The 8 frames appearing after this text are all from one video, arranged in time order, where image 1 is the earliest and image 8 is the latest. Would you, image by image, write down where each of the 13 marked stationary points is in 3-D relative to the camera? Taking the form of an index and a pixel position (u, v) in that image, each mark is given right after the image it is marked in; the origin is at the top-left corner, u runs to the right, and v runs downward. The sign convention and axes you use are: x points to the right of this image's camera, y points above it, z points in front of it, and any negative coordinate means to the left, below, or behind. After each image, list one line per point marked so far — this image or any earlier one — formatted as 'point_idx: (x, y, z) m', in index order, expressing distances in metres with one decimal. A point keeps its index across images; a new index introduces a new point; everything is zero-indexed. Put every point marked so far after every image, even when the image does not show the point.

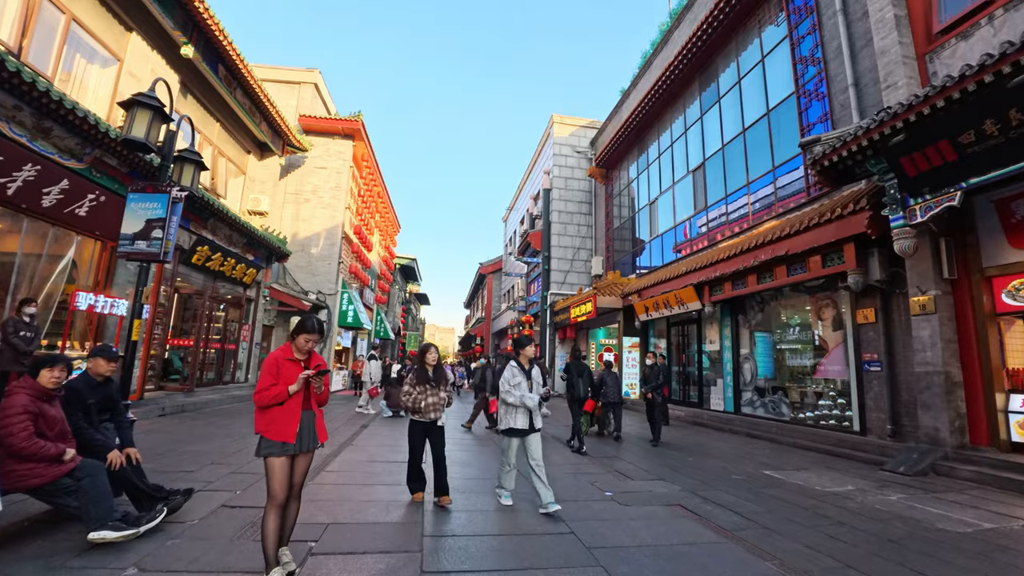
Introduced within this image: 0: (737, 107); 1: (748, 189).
0: (+5.7, +4.6, +12.1) m
1: (+5.7, +2.4, +11.5) m
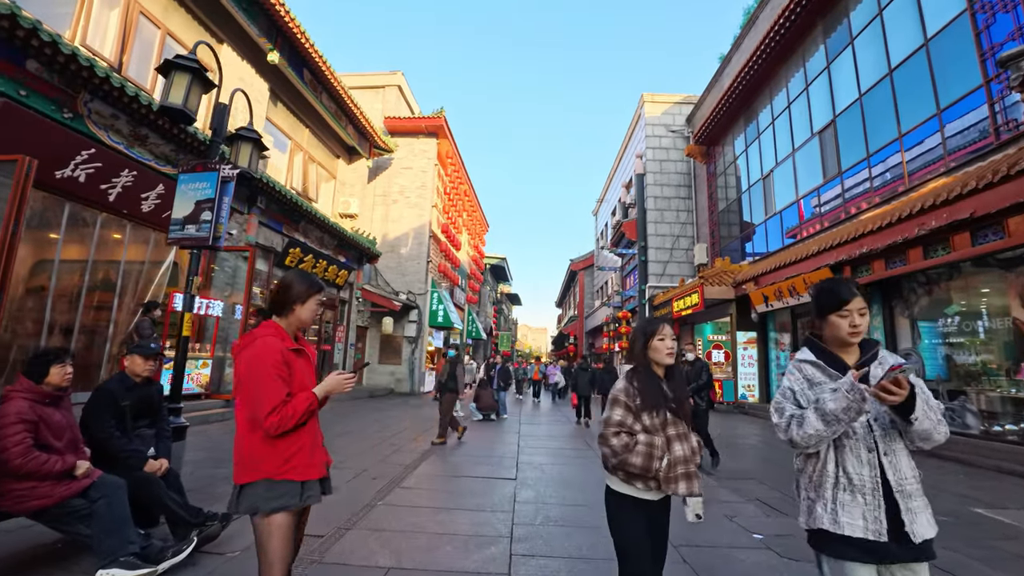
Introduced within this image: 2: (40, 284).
0: (+7.6, +5.0, +9.9) m
1: (+7.5, +2.8, +9.3) m
2: (-6.6, +0.1, +6.7) m
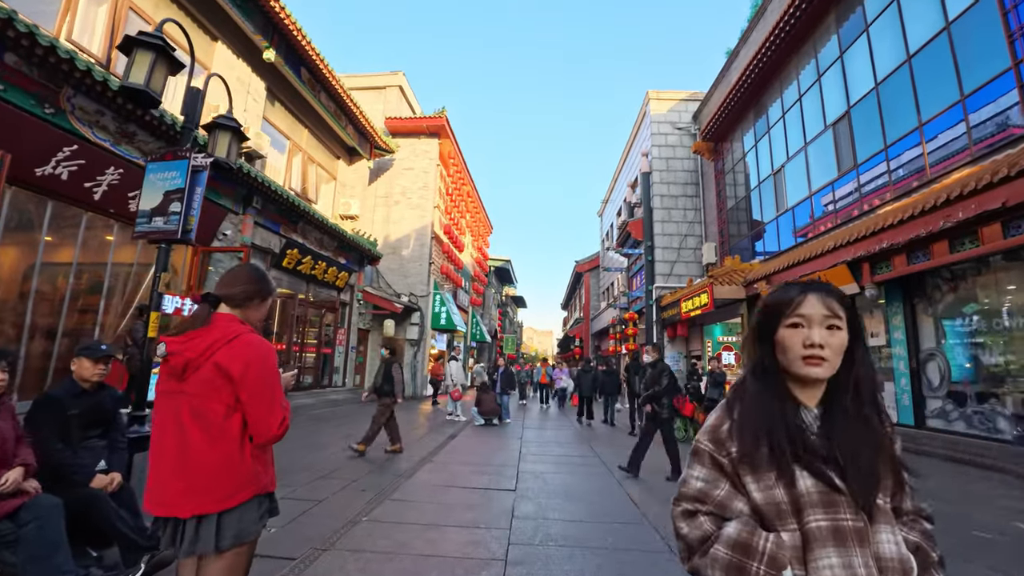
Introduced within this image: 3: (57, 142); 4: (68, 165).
0: (+7.6, +5.0, +9.4) m
1: (+7.5, +2.8, +8.9) m
2: (-6.5, 0.0, +6.4) m
3: (-5.9, +1.9, +6.2) m
4: (-6.0, +1.7, +6.5) m
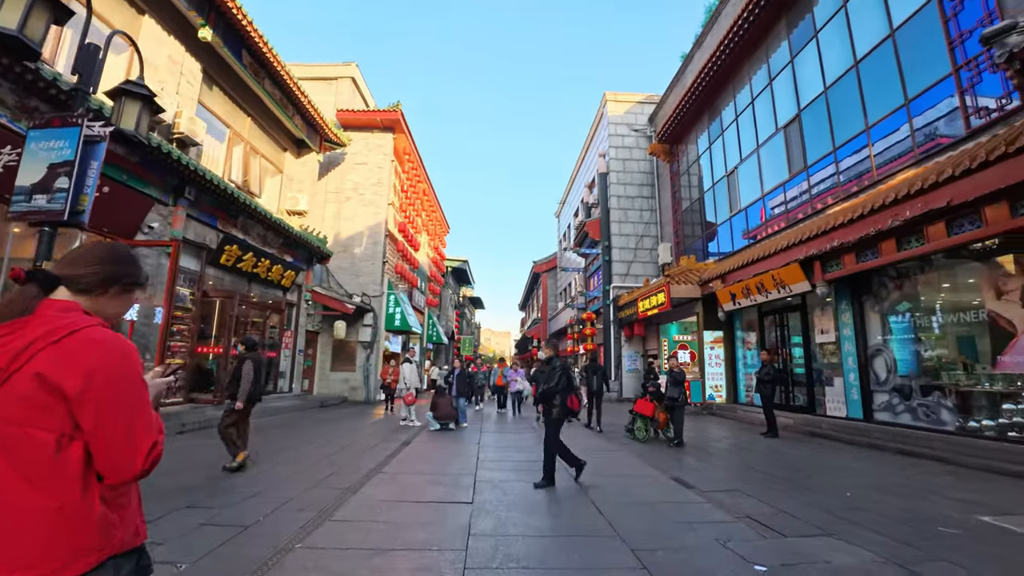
0: (+6.8, +5.1, +9.7) m
1: (+6.7, +2.9, +9.1) m
2: (-7.1, +0.1, +5.5) m
3: (-6.4, +1.9, +5.3) m
4: (-6.6, +1.7, +5.6) m
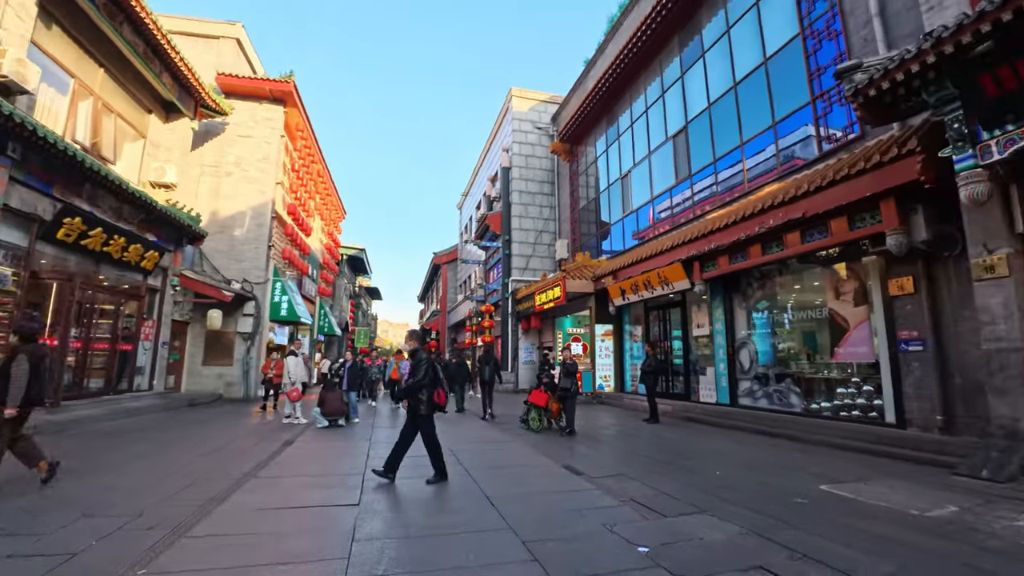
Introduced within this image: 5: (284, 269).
0: (+4.8, +5.1, +10.7) m
1: (+4.8, +2.9, +10.1) m
2: (-8.0, +0.4, +3.8) m
3: (-7.3, +2.2, +3.7) m
4: (-7.5, +2.0, +4.0) m
5: (-8.7, +0.7, +18.2) m
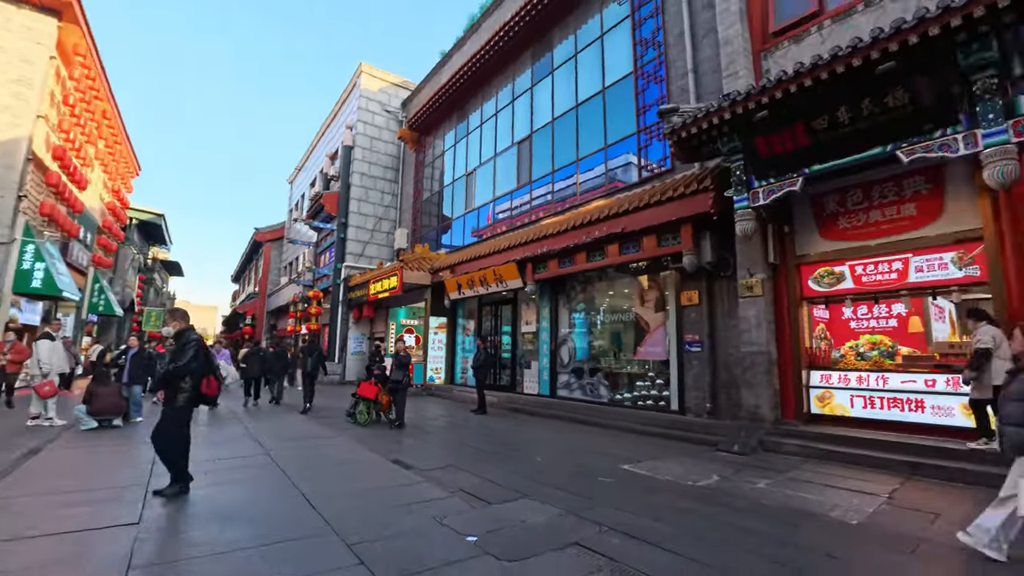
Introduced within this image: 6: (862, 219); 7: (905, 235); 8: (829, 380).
0: (+1.4, +5.0, +11.6) m
1: (+1.5, +2.8, +11.1) m
2: (-8.6, +1.0, +0.9) m
3: (-7.8, +2.8, +1.1) m
4: (-8.1, +2.6, +1.2) m
5: (-14.0, +1.8, +14.3) m
6: (+4.9, +1.0, +6.7) m
7: (+5.2, +0.7, +6.3) m
8: (+4.5, -1.3, +6.8) m
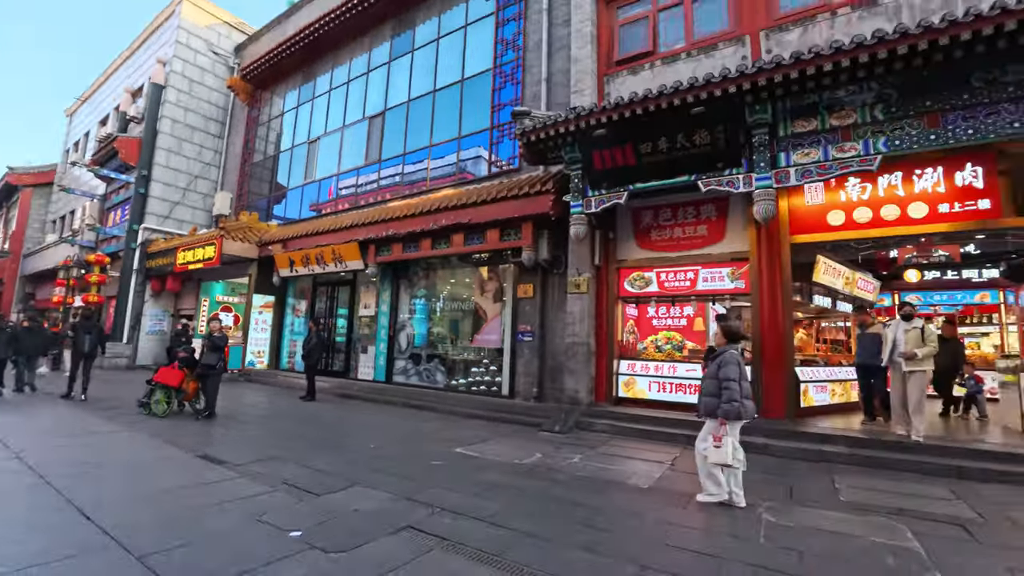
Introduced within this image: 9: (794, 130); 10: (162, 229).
0: (-2.0, +5.4, +11.5) m
1: (-1.9, +3.1, +11.1) m
2: (-8.3, +1.6, -1.9) m
3: (-7.5, +3.3, -1.5) m
4: (-7.8, +3.1, -1.4) m
5: (-17.6, +3.2, +9.1) m
6: (+2.6, +0.9, +7.9) m
7: (+3.0, +0.6, +7.6) m
8: (+2.0, -1.3, +7.9) m
9: (+3.9, +2.2, +6.7) m
10: (-11.9, +2.0, +16.5) m
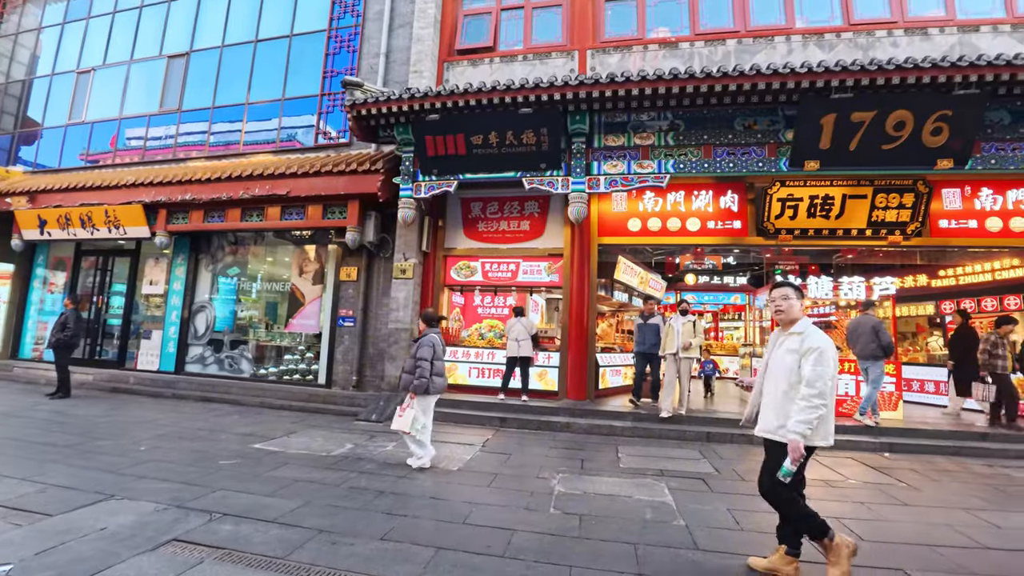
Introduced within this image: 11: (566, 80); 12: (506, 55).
0: (-5.5, +5.8, +10.0) m
1: (-5.4, +3.6, +9.7) m
2: (-7.3, +1.9, -4.6) m
3: (-6.6, +3.6, -4.0) m
4: (-6.9, +3.5, -4.0) m
5: (-19.6, +4.3, +2.6) m
6: (-0.3, +1.1, +8.2) m
7: (+0.2, +0.8, +8.1) m
8: (-0.9, -1.1, +8.1) m
9: (+1.5, +2.3, +7.5) m
10: (-16.7, +3.1, +11.6) m
11: (+0.7, +2.8, +6.5) m
12: (-0.1, +4.2, +8.6) m
